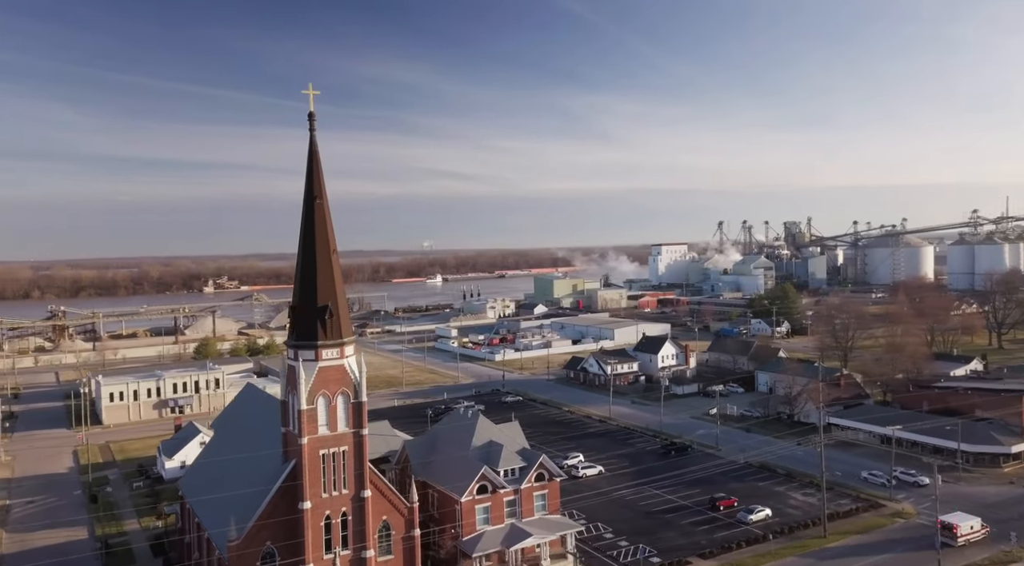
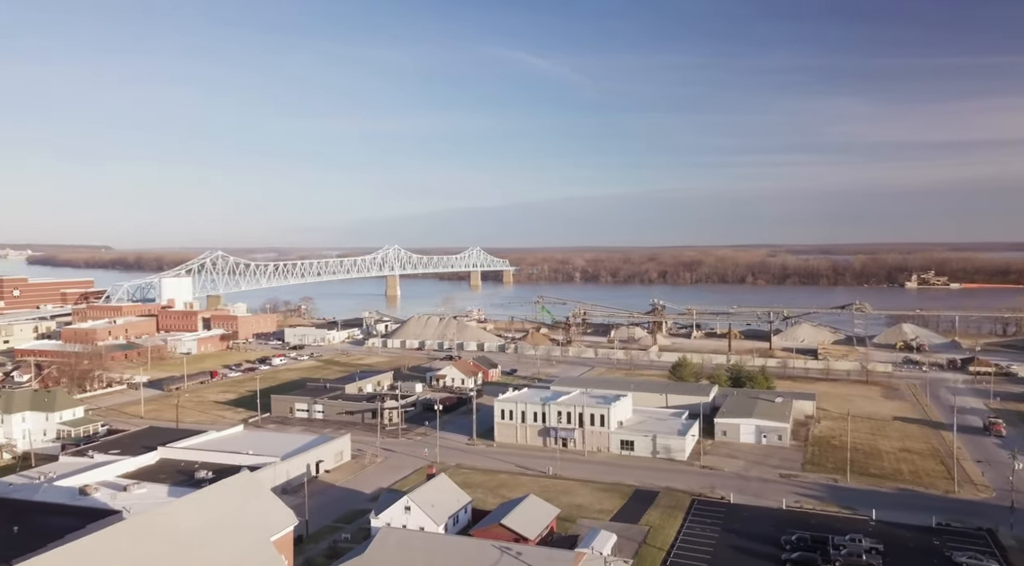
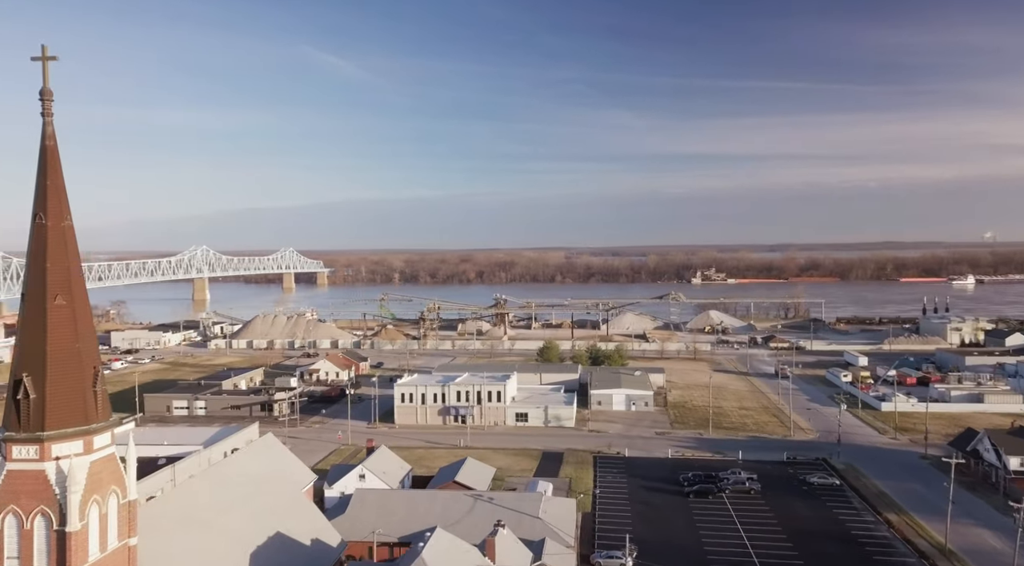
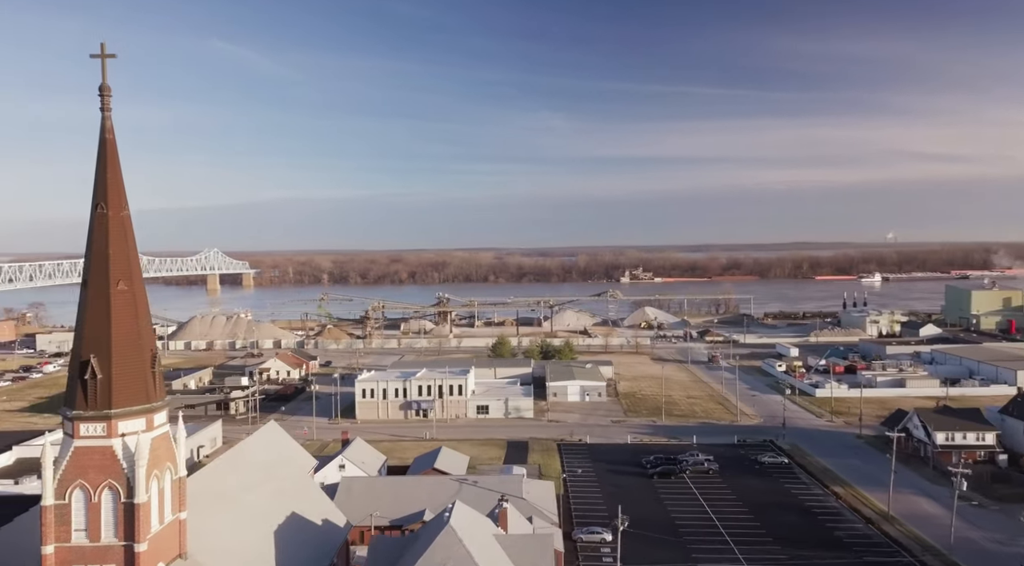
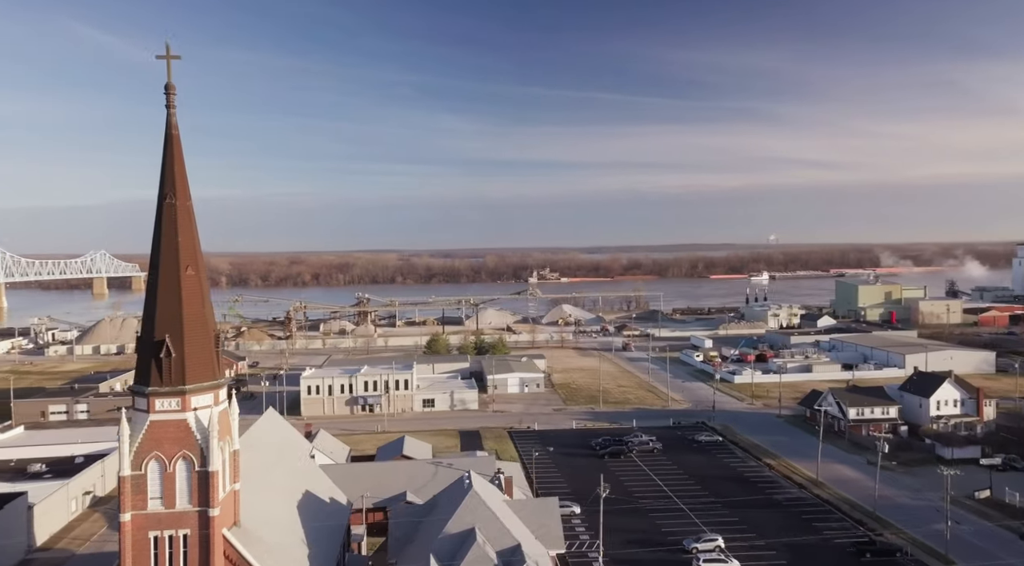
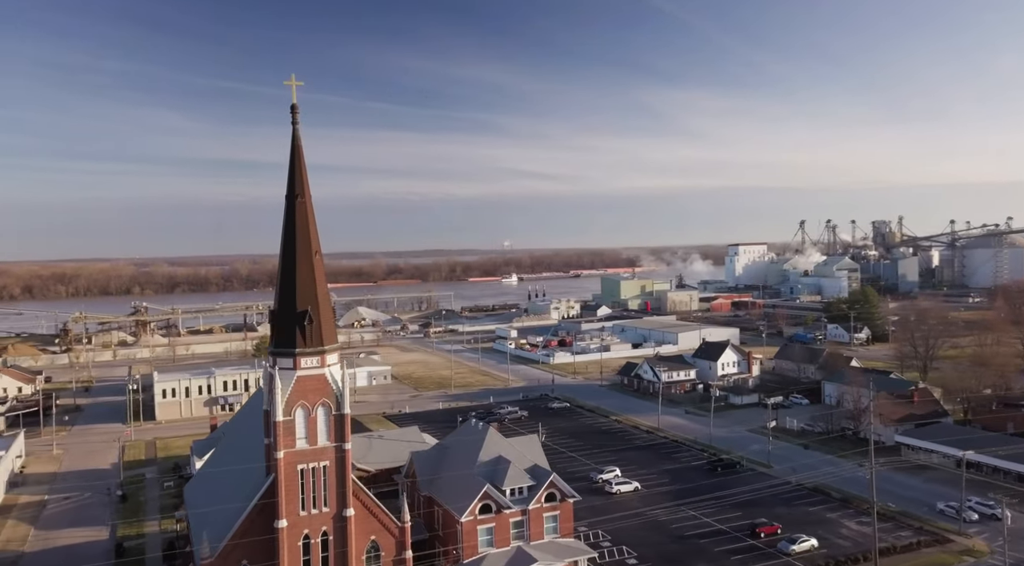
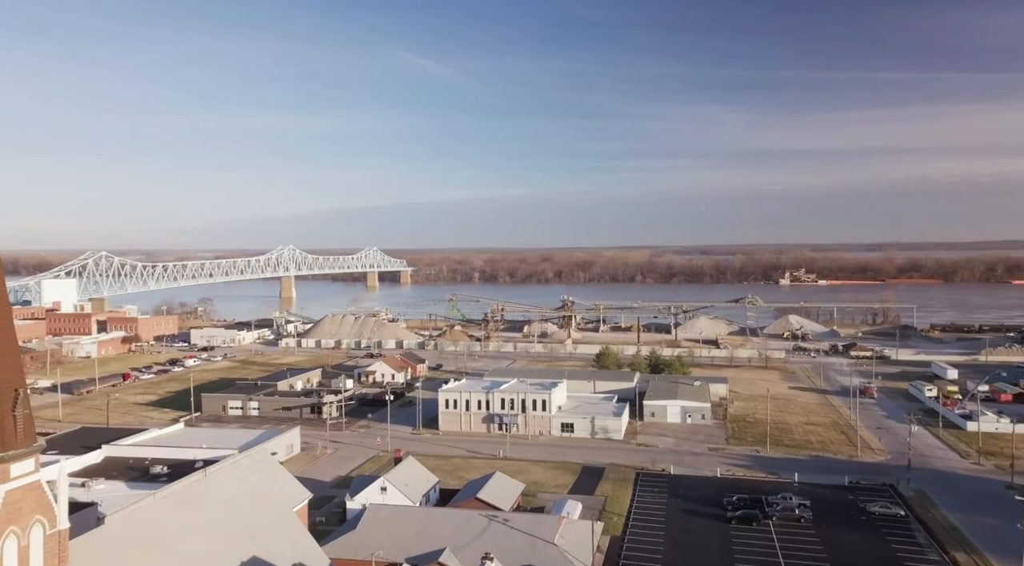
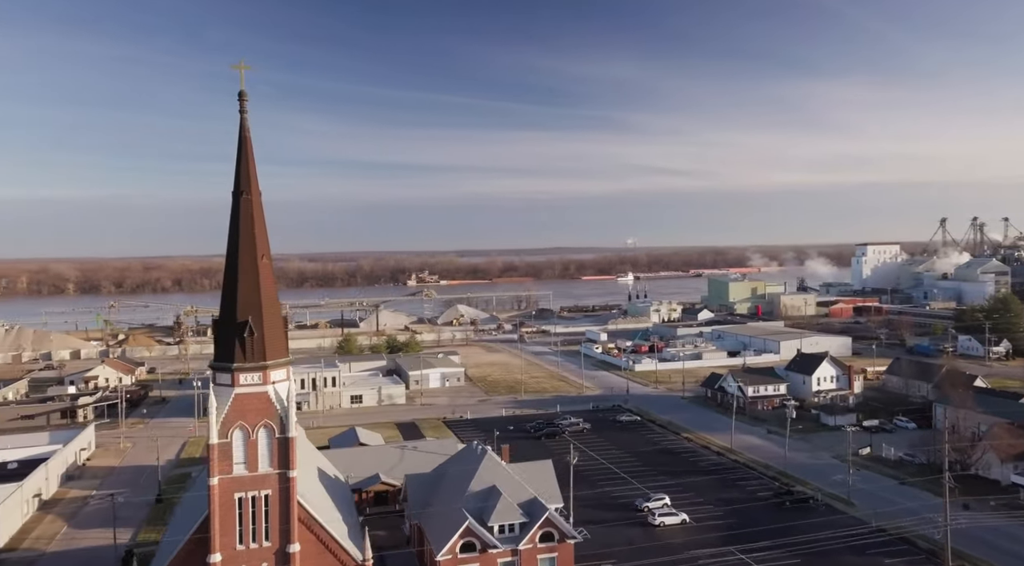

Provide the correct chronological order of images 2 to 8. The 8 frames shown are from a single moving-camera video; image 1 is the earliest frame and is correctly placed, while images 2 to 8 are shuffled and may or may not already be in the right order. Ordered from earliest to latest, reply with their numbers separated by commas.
6, 8, 5, 4, 3, 7, 2
